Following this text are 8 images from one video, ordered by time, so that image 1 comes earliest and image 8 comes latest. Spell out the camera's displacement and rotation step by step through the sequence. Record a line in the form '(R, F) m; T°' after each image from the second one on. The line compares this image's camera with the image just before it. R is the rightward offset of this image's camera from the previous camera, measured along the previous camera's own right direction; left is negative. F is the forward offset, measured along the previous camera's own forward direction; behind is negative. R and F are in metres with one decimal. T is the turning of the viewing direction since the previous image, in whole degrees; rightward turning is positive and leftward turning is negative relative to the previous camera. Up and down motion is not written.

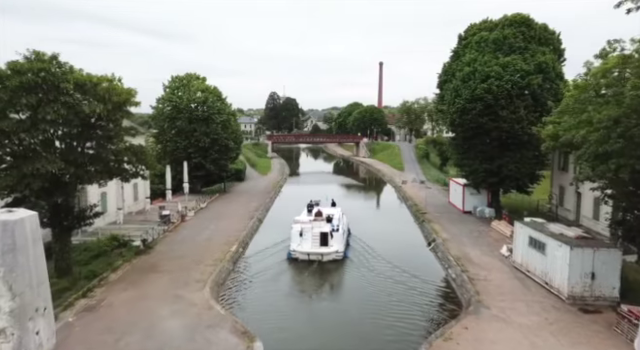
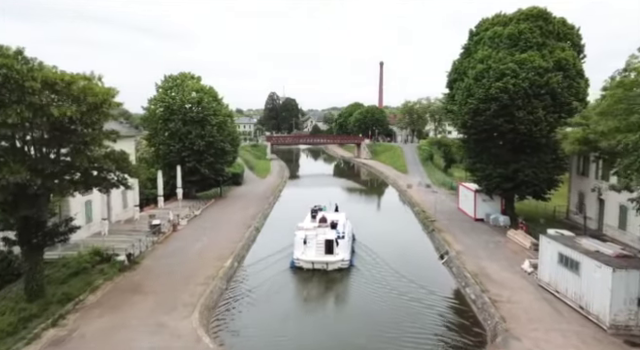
(-0.1, +2.4) m; 0°
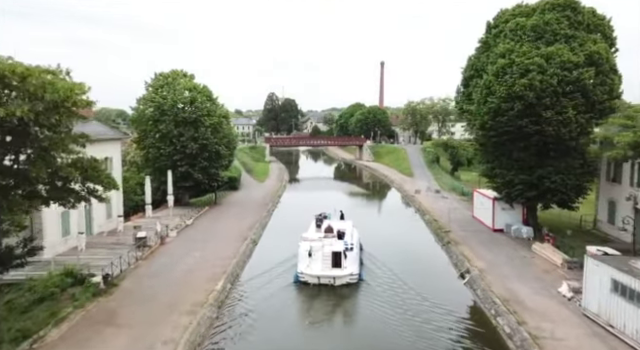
(-0.2, +3.1) m; 0°
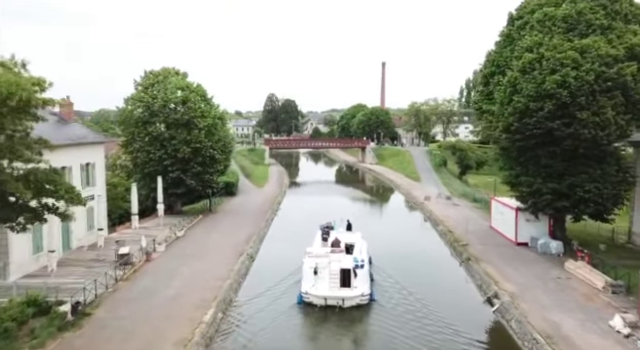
(-0.2, +3.1) m; 0°
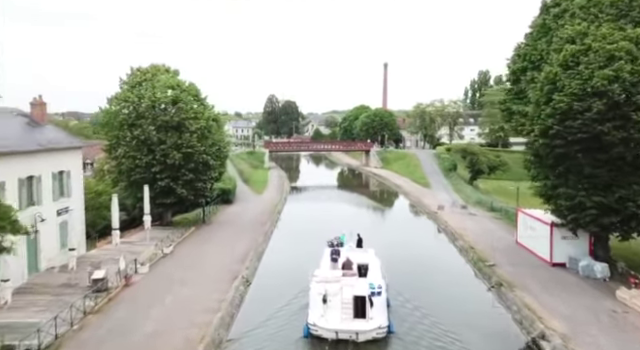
(-0.3, +3.6) m; 0°
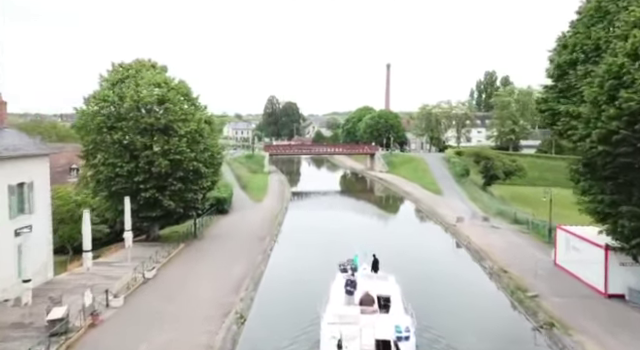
(-0.3, +4.0) m; 0°
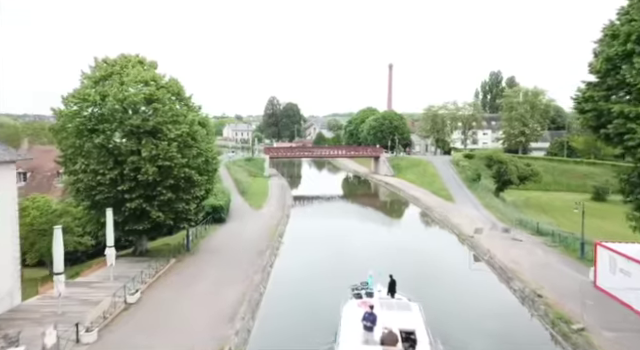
(-0.3, +3.1) m; 0°
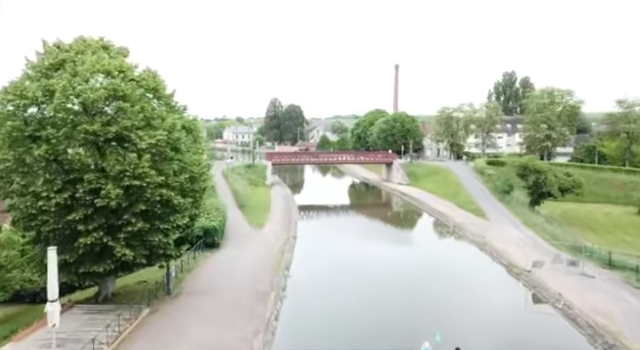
(-0.9, +6.8) m; 0°
